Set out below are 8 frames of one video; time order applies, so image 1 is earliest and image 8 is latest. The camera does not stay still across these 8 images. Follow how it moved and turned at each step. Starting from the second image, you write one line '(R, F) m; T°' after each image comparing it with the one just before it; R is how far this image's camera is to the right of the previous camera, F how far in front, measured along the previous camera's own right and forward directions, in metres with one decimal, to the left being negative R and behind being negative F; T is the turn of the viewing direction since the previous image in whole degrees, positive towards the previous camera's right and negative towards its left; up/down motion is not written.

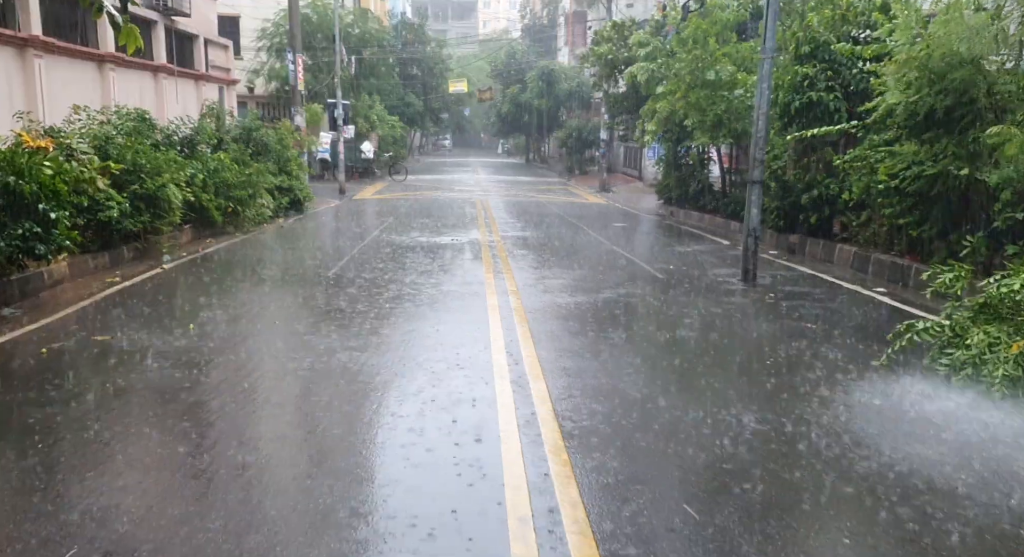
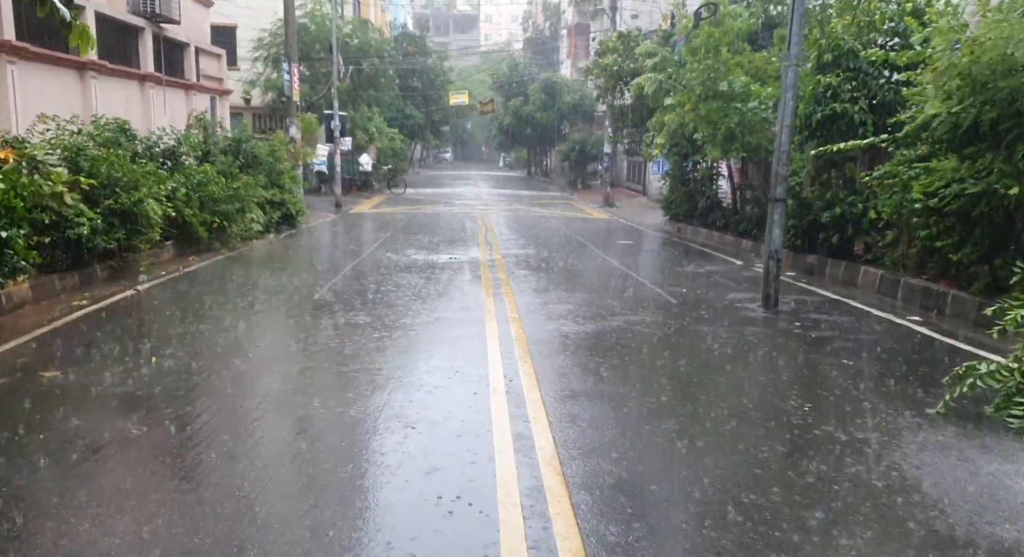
(0.0, +1.0) m; 0°
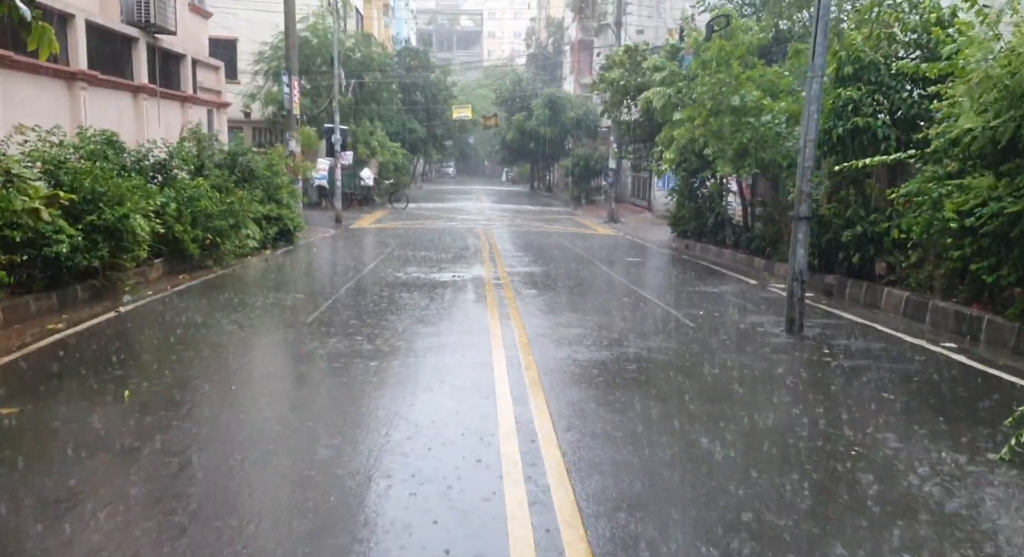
(0.0, +0.7) m; 0°
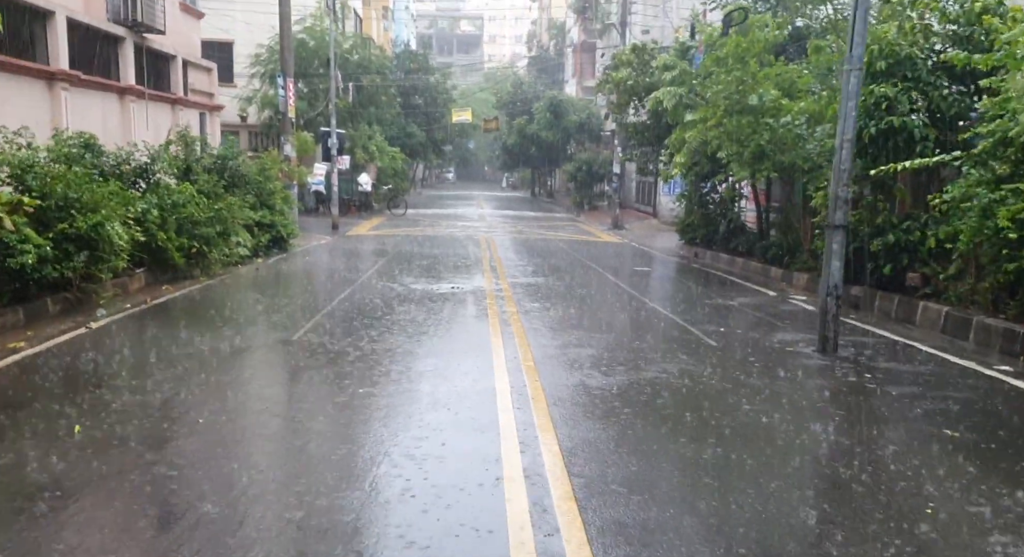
(-0.1, +0.9) m; 0°
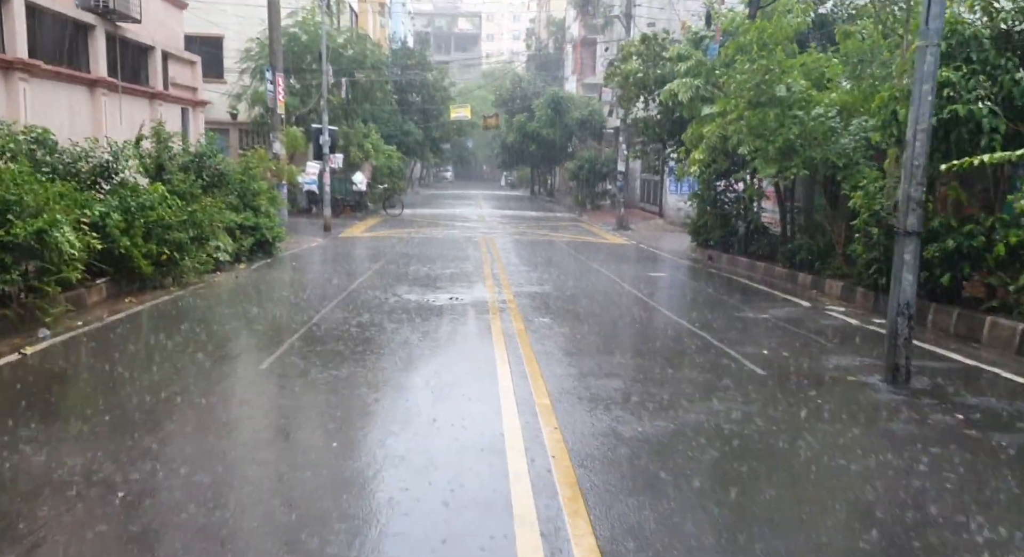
(-0.1, +1.5) m; 0°
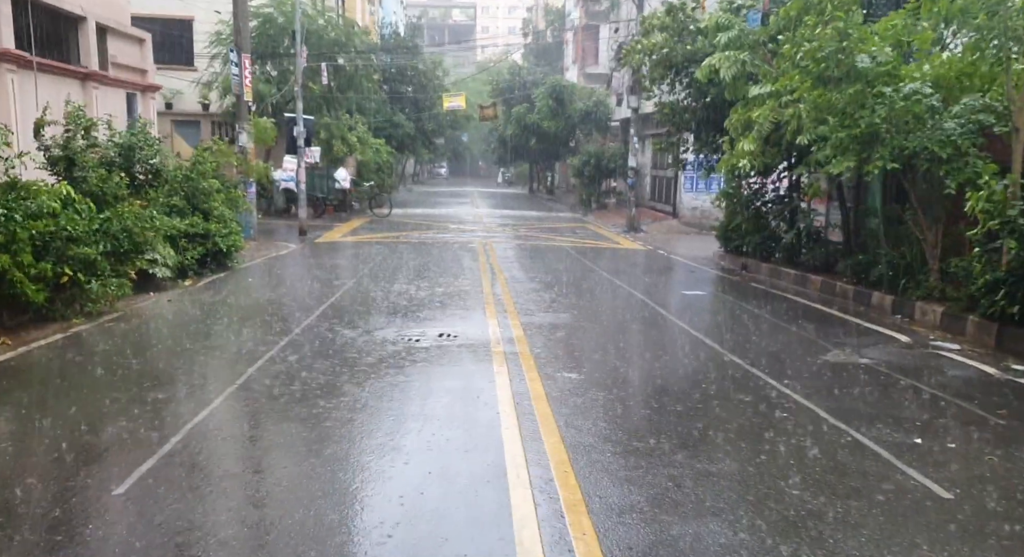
(-0.1, +3.3) m; 0°
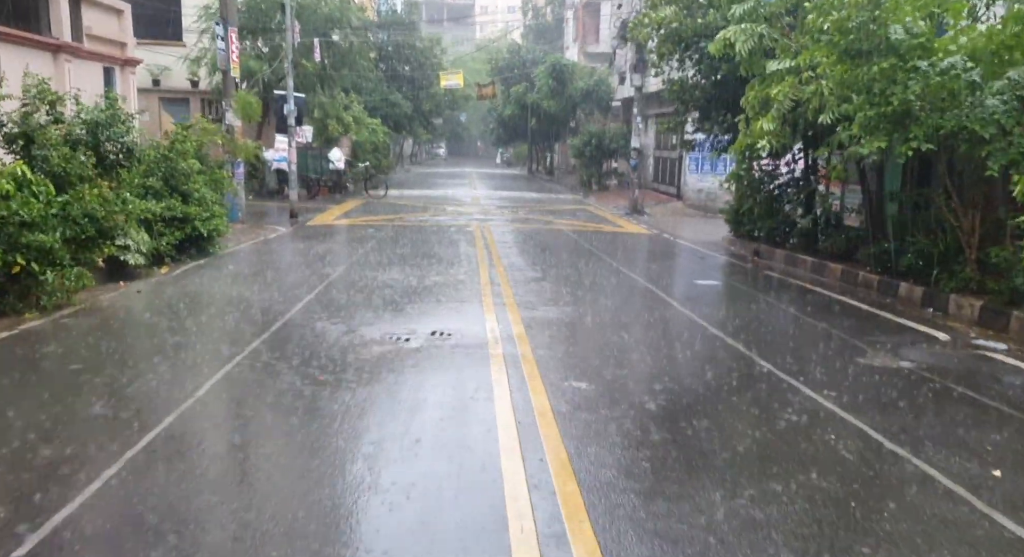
(0.0, +1.0) m; 0°
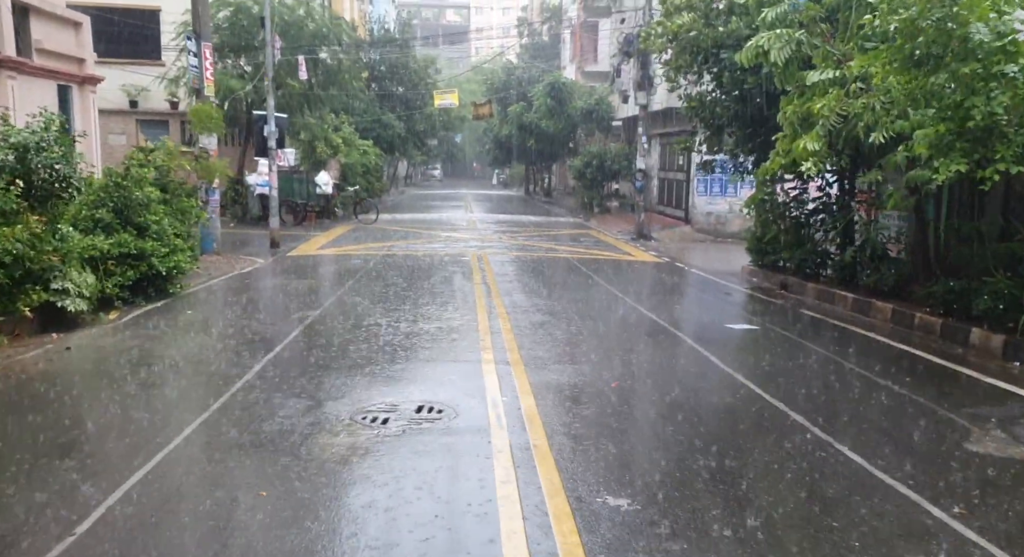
(-0.1, +1.9) m; 0°
